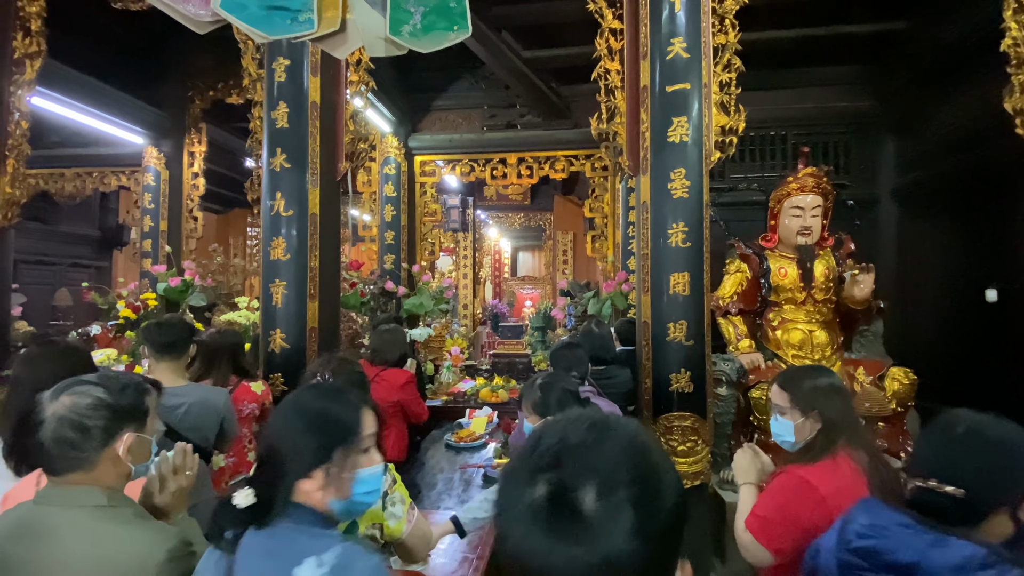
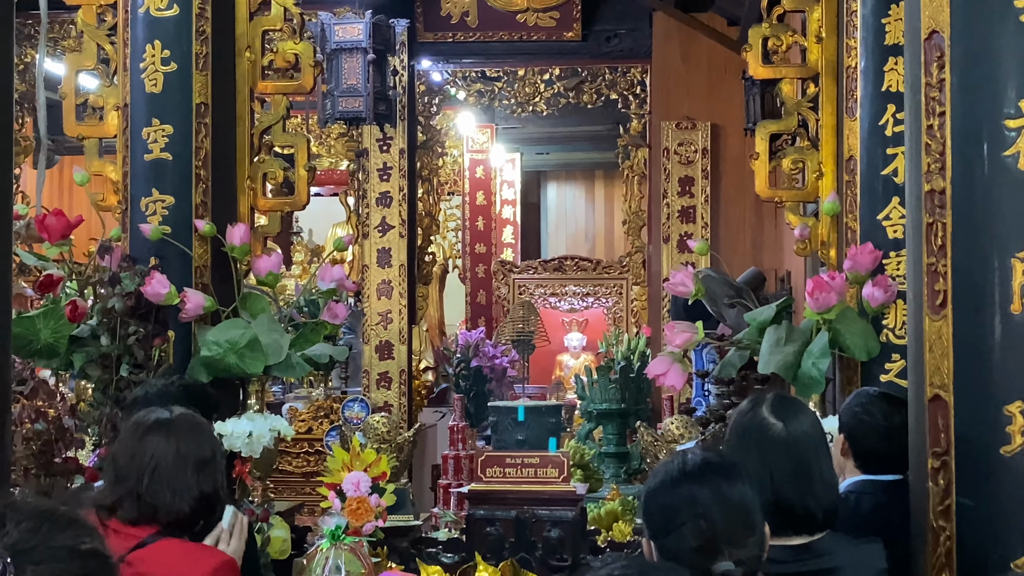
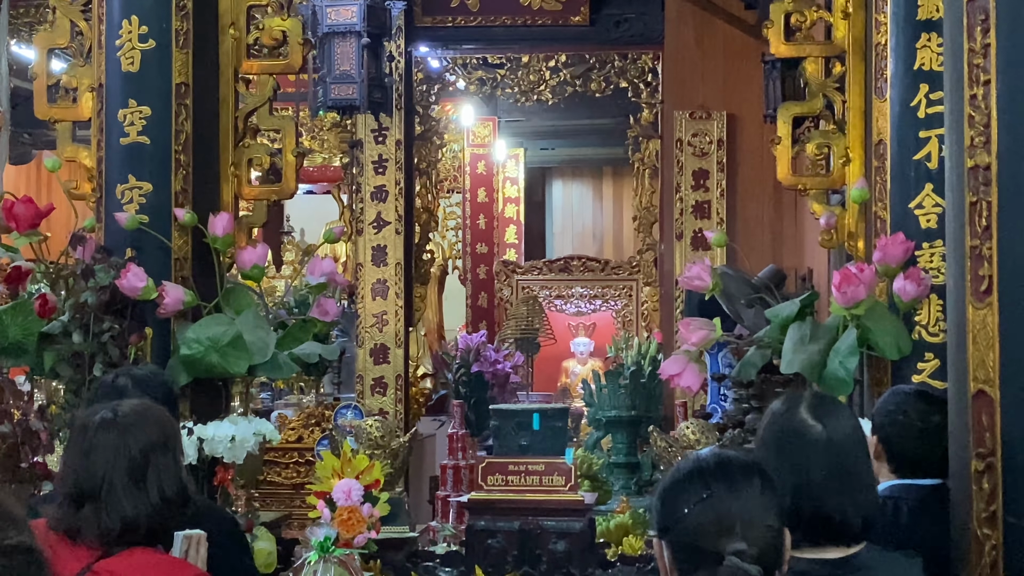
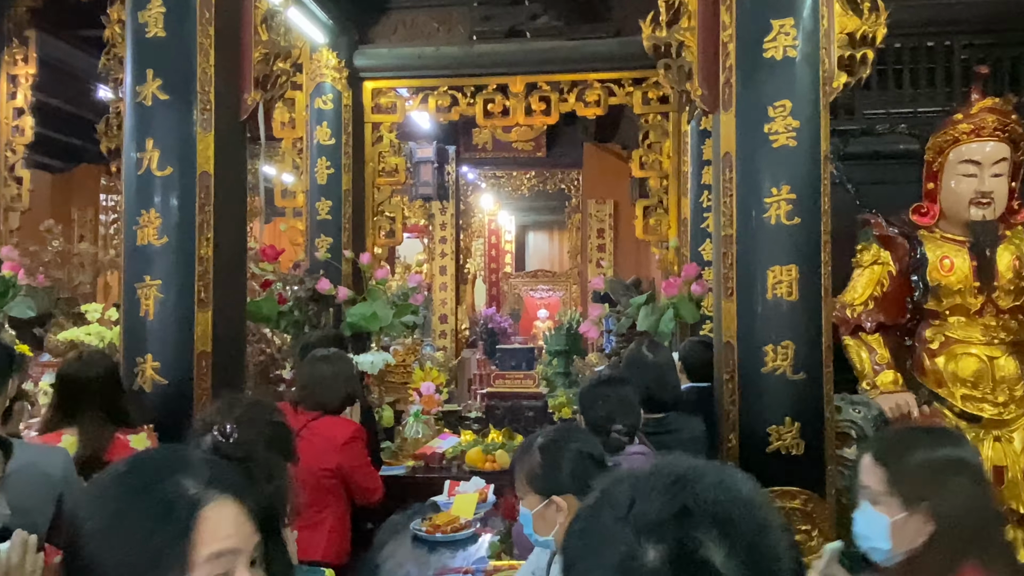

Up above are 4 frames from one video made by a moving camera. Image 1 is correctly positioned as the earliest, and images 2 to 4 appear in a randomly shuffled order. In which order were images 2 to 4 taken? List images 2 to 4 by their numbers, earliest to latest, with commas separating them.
4, 2, 3
